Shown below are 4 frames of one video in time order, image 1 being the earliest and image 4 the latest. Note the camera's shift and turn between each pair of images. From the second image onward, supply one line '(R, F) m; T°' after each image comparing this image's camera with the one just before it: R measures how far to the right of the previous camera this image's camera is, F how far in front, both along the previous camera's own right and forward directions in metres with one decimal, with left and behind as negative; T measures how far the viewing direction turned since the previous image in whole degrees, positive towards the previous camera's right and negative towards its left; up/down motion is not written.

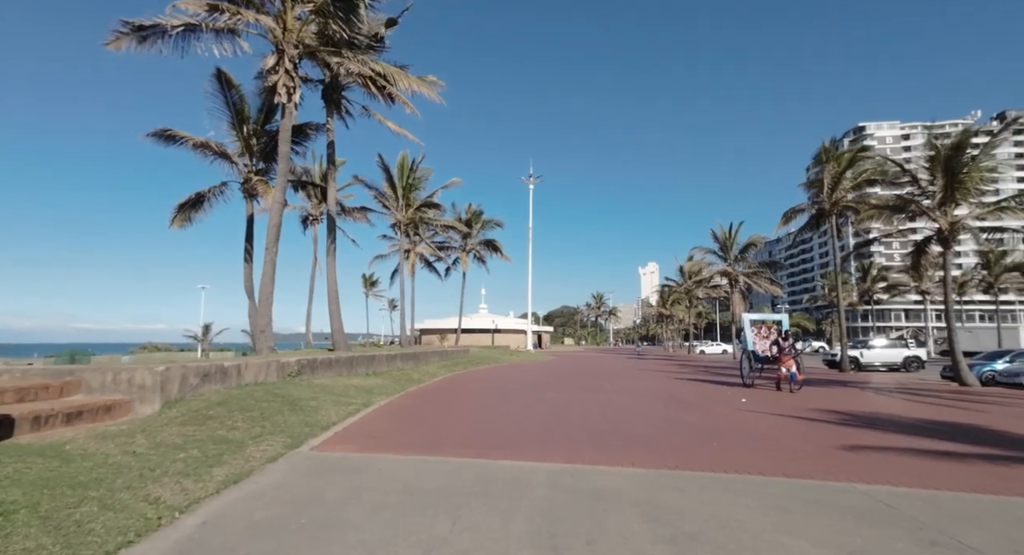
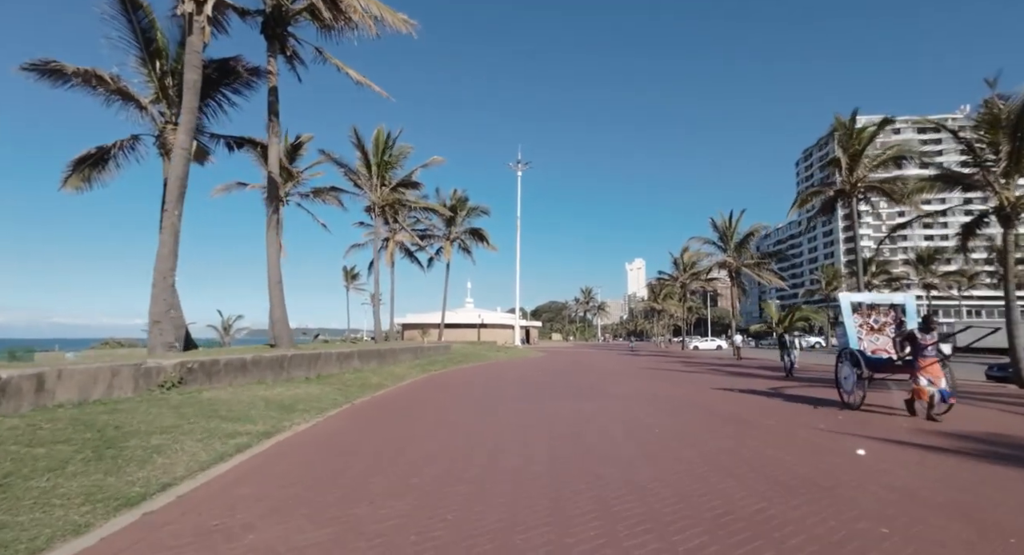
(0.0, +3.5) m; +1°
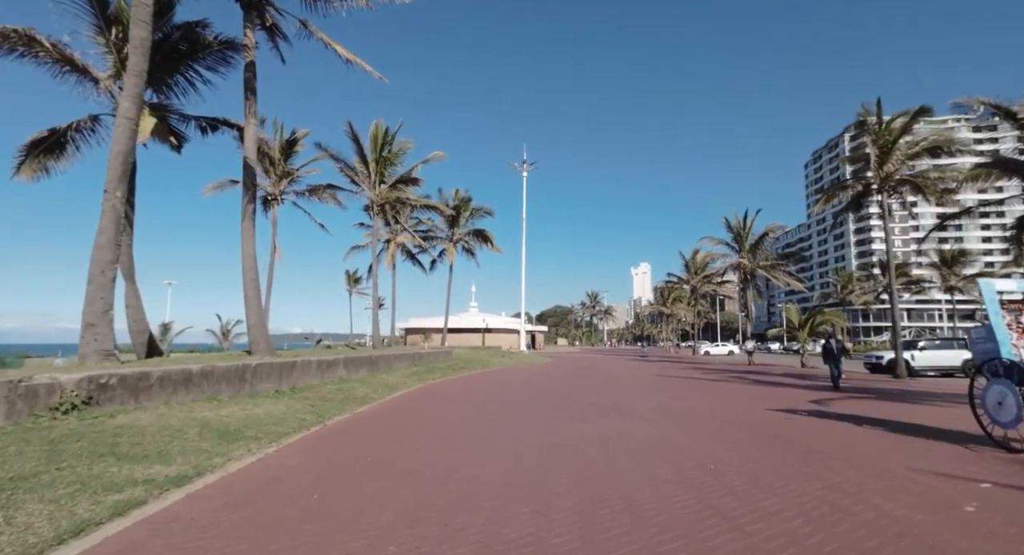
(0.0, +1.8) m; -1°
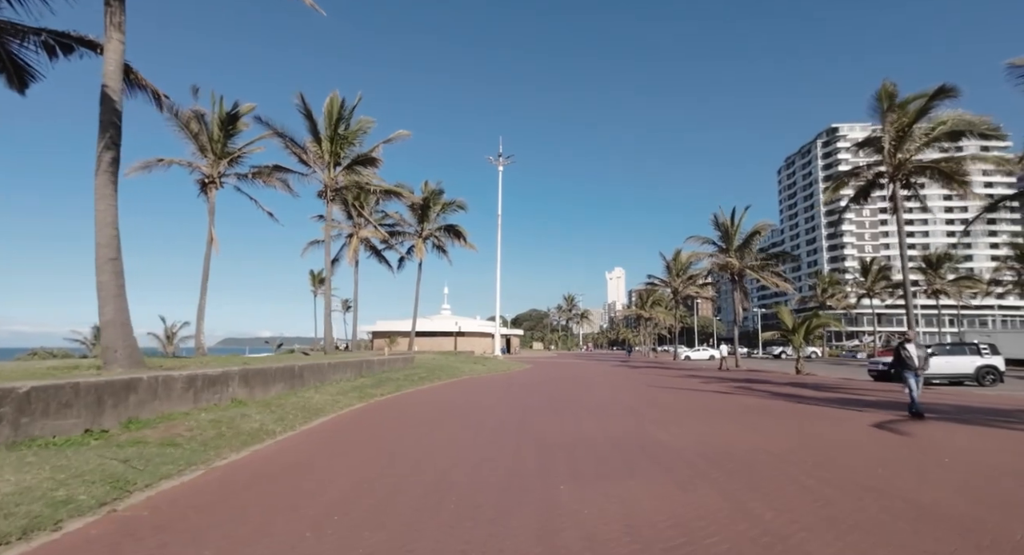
(+0.1, +3.7) m; +3°
